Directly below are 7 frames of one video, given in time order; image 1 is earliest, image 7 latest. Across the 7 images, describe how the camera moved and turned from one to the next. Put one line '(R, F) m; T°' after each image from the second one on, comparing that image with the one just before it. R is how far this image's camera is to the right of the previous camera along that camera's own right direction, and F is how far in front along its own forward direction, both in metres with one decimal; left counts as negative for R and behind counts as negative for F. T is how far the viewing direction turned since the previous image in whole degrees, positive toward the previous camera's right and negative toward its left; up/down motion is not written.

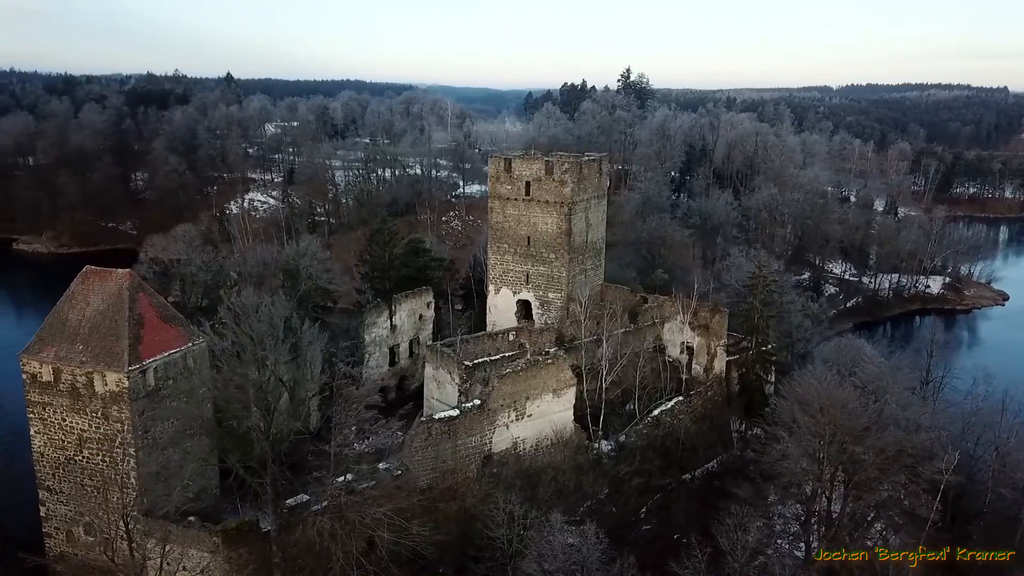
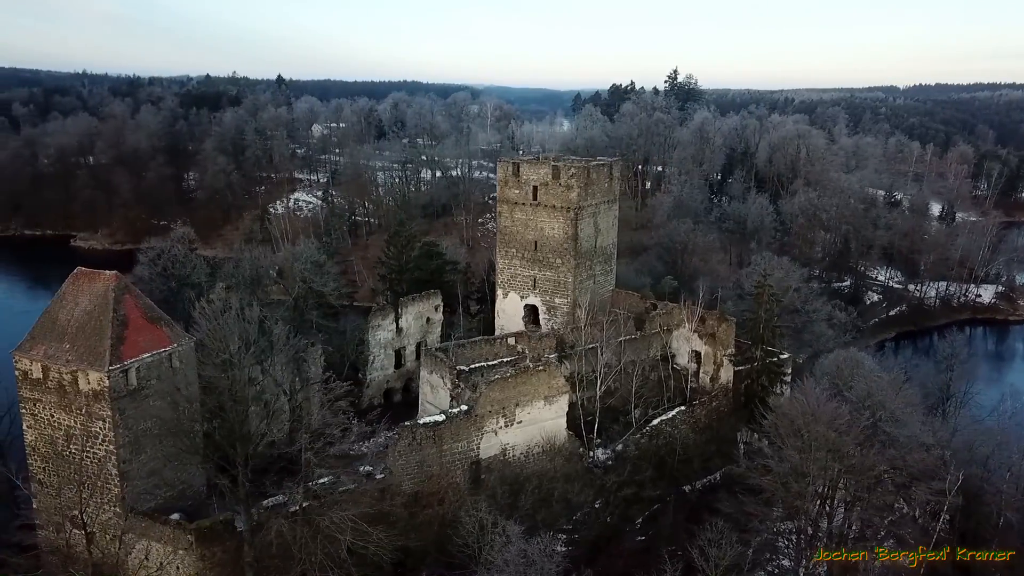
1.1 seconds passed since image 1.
(+1.0, +0.1) m; -4°
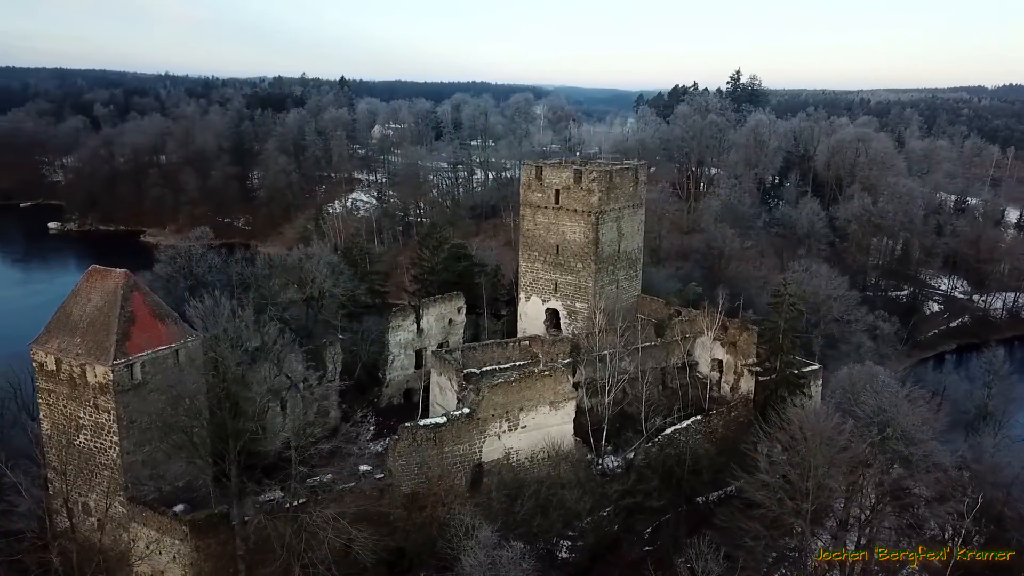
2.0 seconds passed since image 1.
(+1.0, +0.1) m; -5°
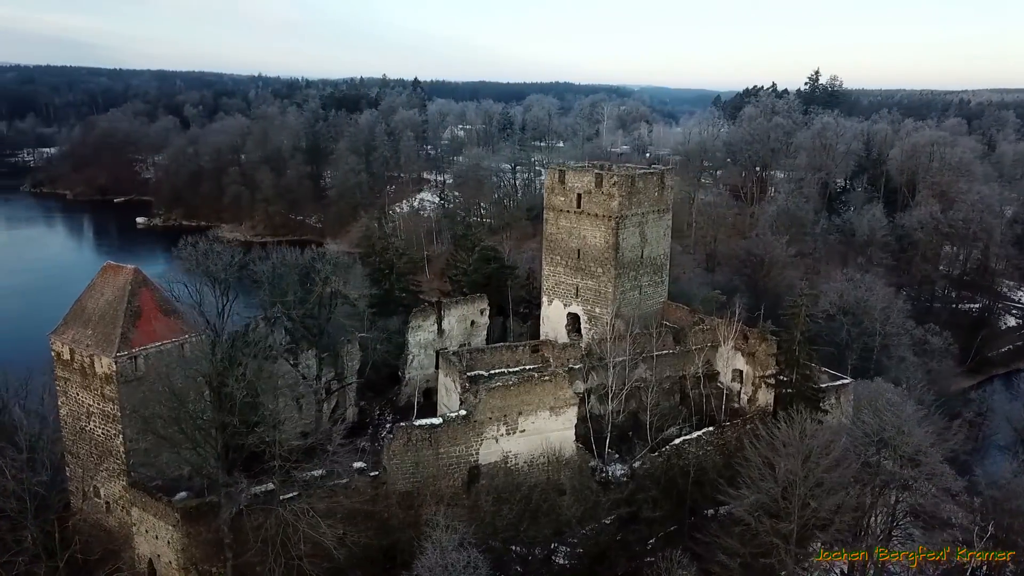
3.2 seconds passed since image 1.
(+1.3, 0.0) m; -6°
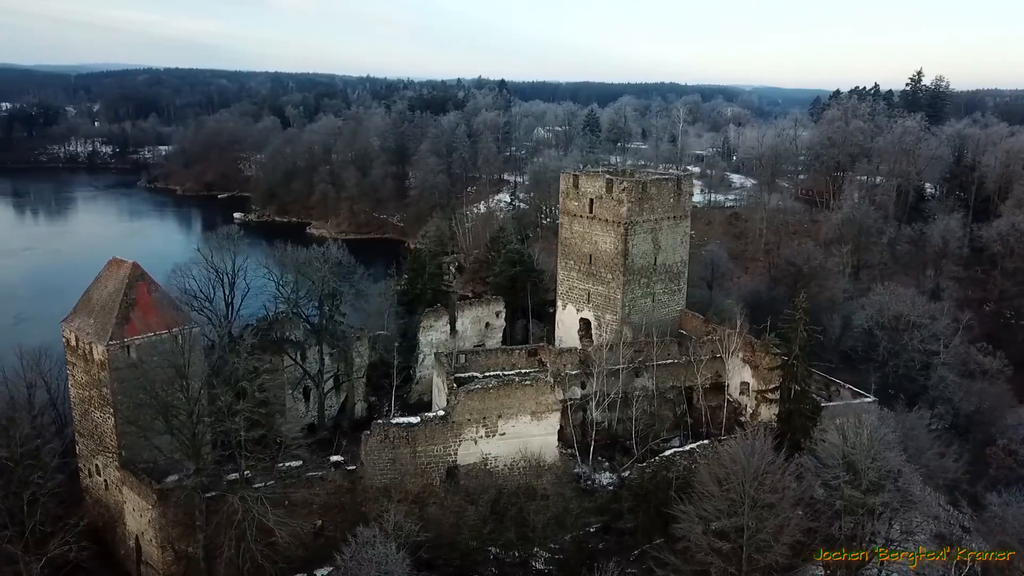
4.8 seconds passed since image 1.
(+1.9, 0.0) m; -7°
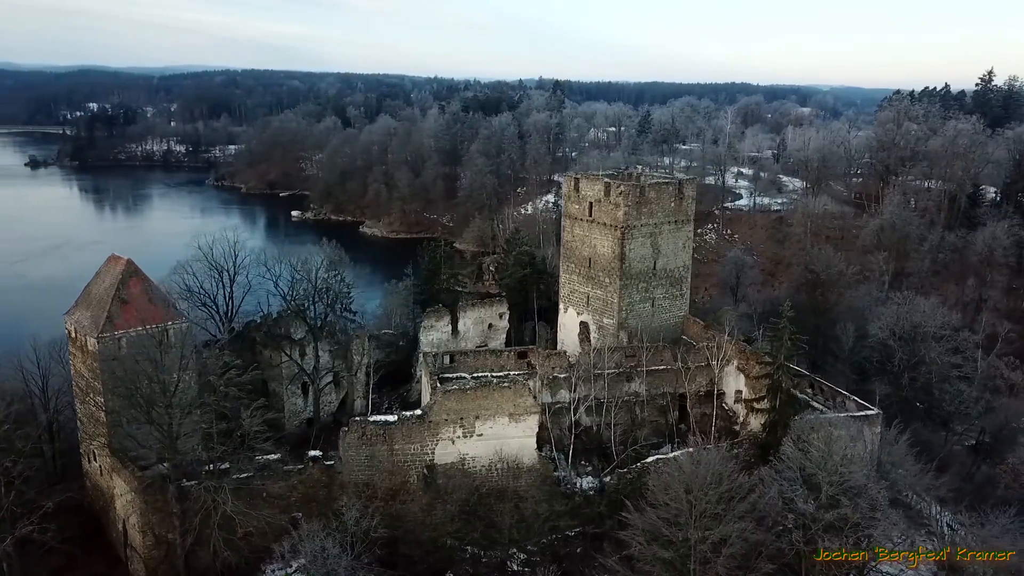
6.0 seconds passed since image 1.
(+1.4, 0.0) m; -5°
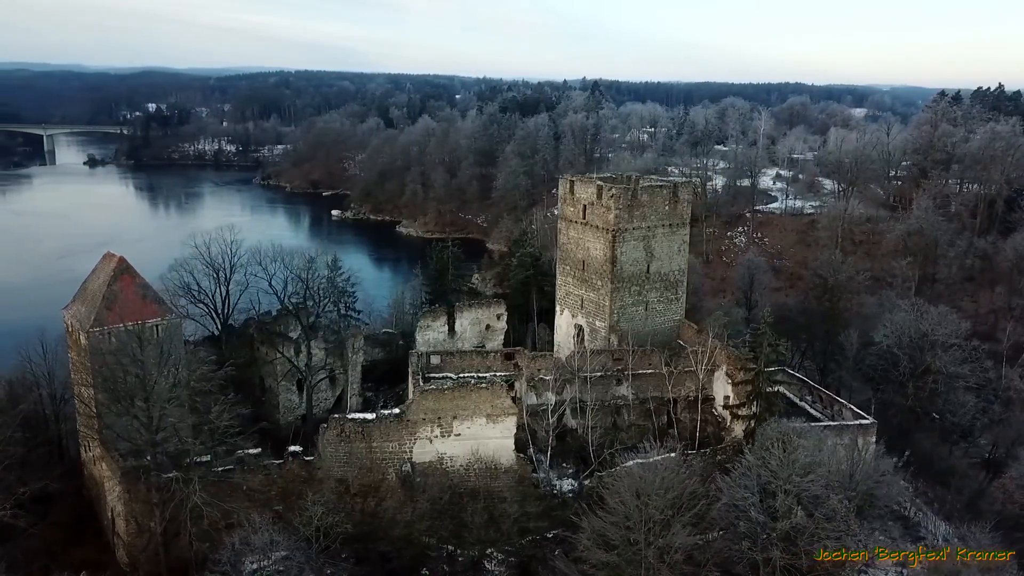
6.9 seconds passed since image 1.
(+1.2, 0.0) m; -3°
